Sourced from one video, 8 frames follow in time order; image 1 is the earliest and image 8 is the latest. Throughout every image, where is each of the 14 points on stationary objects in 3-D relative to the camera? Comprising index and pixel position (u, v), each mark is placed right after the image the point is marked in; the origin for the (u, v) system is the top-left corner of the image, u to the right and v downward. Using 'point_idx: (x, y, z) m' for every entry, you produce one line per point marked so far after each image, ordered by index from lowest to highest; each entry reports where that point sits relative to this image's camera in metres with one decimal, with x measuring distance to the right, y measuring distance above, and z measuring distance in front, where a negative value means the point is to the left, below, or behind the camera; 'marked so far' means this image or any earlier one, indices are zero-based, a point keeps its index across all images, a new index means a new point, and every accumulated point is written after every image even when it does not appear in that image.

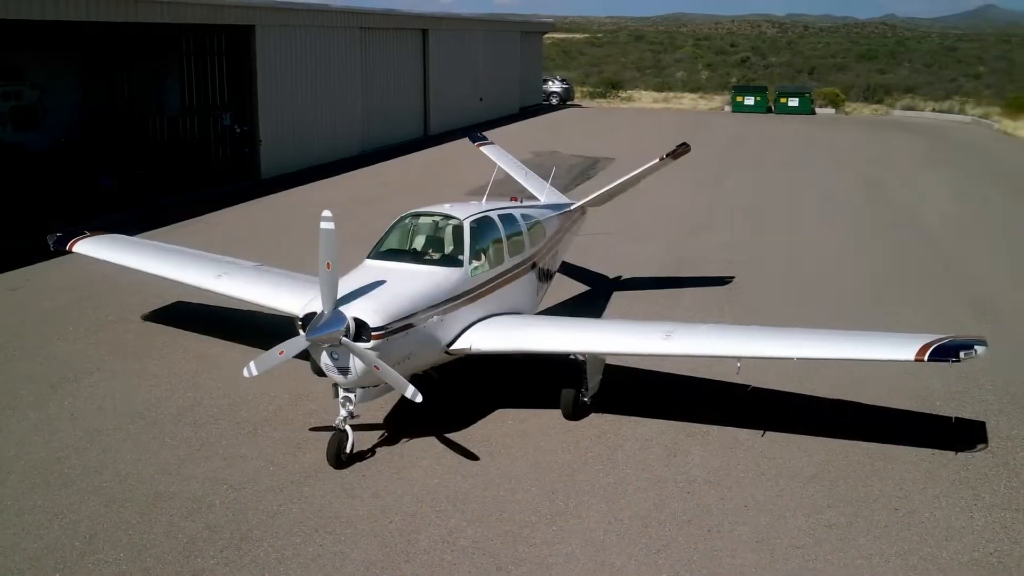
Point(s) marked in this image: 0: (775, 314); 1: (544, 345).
0: (+2.3, -0.2, +11.3) m
1: (+0.2, -0.4, +8.3) m
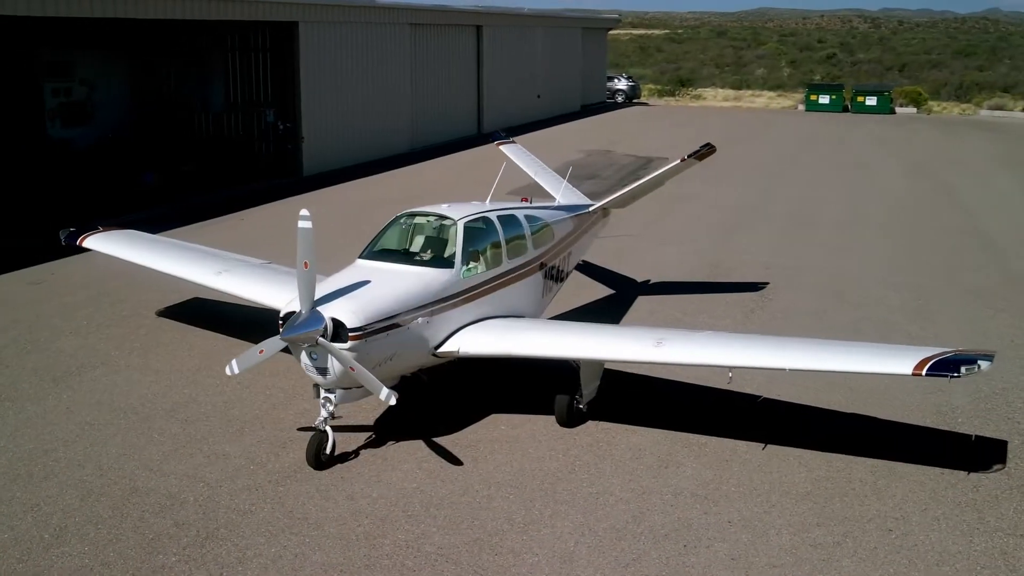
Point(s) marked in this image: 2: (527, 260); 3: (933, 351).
0: (+2.5, -0.3, +11.0) m
1: (+0.1, -0.4, +8.2) m
2: (+0.1, +0.2, +9.2) m
3: (+2.6, -0.4, +8.0) m
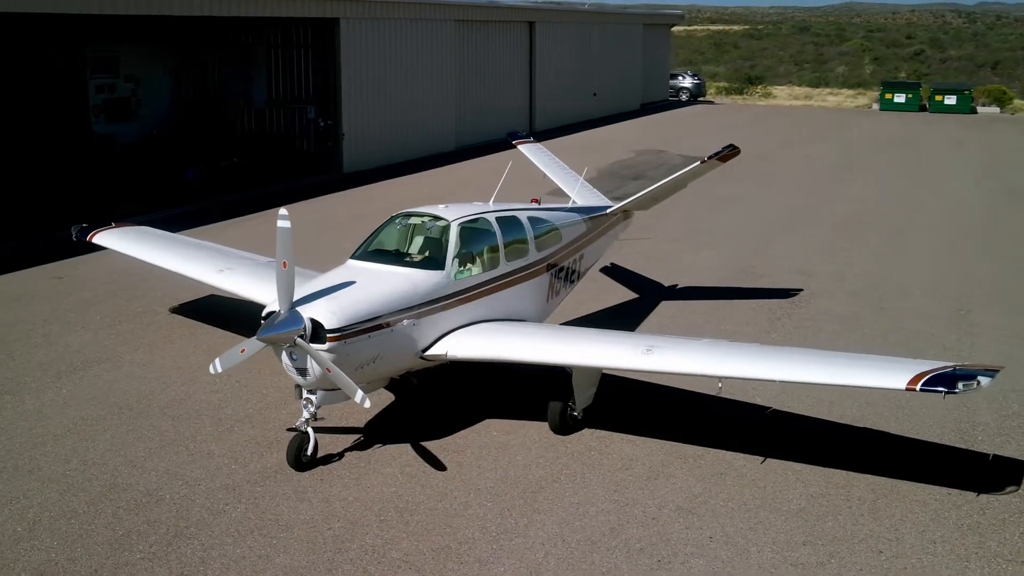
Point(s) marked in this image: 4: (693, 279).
0: (+2.6, -0.4, +10.7) m
1: (0.0, -0.4, +8.1) m
2: (+0.1, +0.2, +9.1) m
3: (+2.5, -0.4, +7.7) m
4: (+1.6, +0.1, +11.7) m
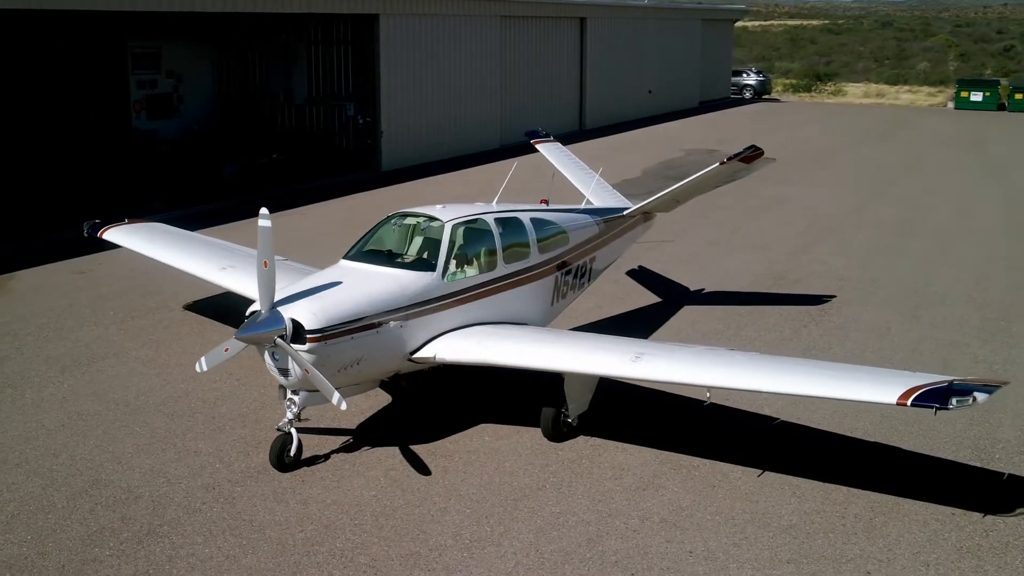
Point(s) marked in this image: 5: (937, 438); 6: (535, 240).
0: (+2.8, -0.4, +10.4) m
1: (-0.1, -0.4, +8.0) m
2: (+0.1, +0.2, +9.0) m
3: (+2.4, -0.5, +7.4) m
4: (+1.9, 0.0, +11.5) m
5: (+2.9, -1.0, +8.8) m
6: (+0.2, +0.3, +9.1) m
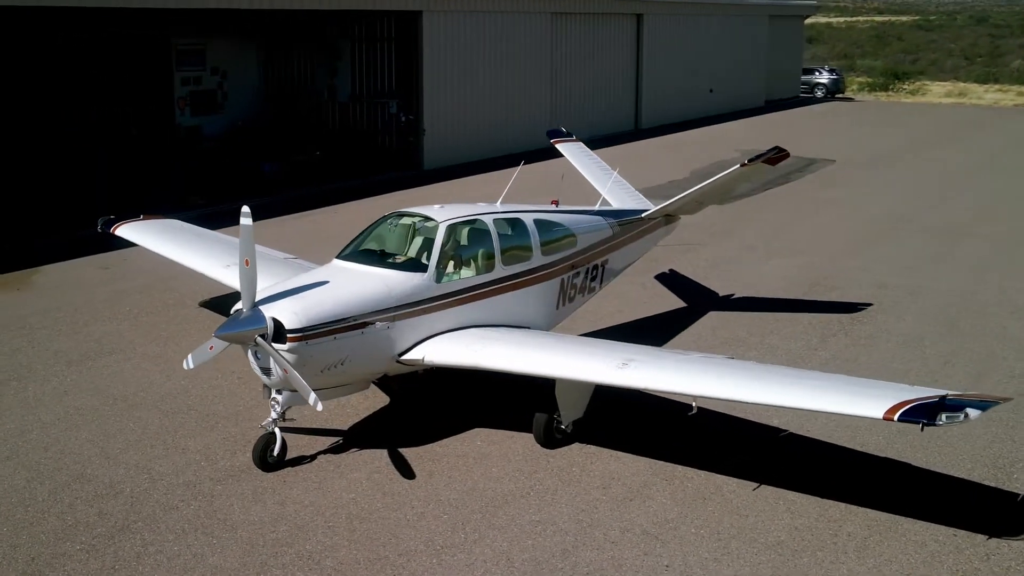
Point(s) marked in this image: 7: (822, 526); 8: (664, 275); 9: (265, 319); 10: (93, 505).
0: (+2.9, -0.5, +10.0) m
1: (-0.1, -0.5, +7.9) m
2: (+0.1, +0.1, +8.9) m
3: (+2.3, -0.6, +7.0) m
4: (+2.1, 0.0, +11.2) m
5: (+2.9, -1.1, +8.5) m
6: (+0.2, +0.3, +8.9) m
7: (+1.8, -1.4, +7.6) m
8: (+1.3, +0.1, +11.5) m
9: (-1.4, -0.2, +7.5) m
10: (-2.4, -1.2, +7.4) m
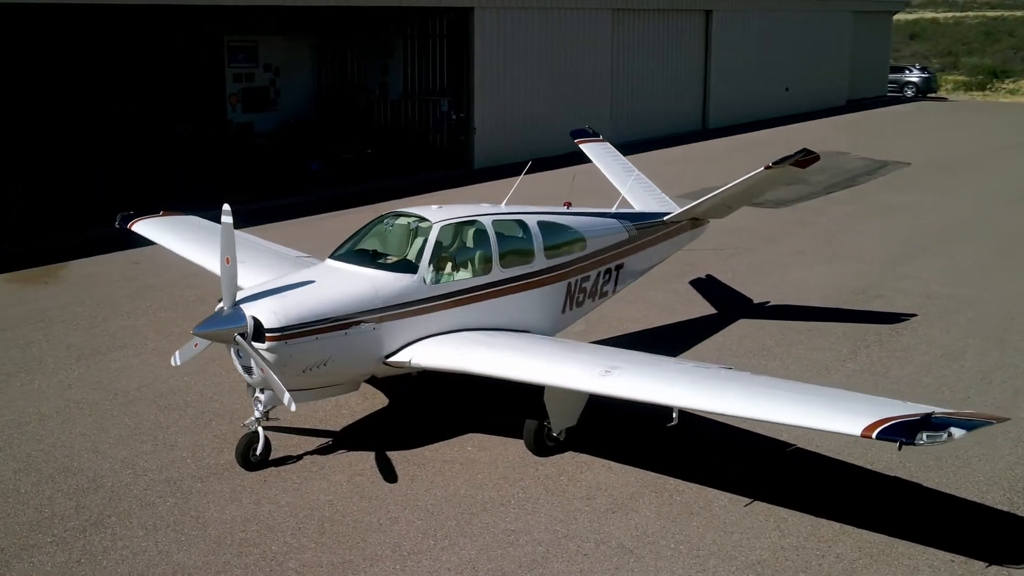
0: (+3.0, -0.5, +9.5) m
1: (-0.2, -0.5, +7.7) m
2: (+0.2, +0.1, +8.7) m
3: (+2.1, -0.6, +6.6) m
4: (+2.3, -0.1, +10.7) m
5: (+2.8, -1.2, +8.0) m
6: (+0.2, +0.3, +8.7) m
7: (+1.7, -1.4, +7.2) m
8: (+1.6, +0.1, +11.2) m
9: (-1.6, -0.2, +7.4) m
10: (-2.5, -1.2, +7.5) m
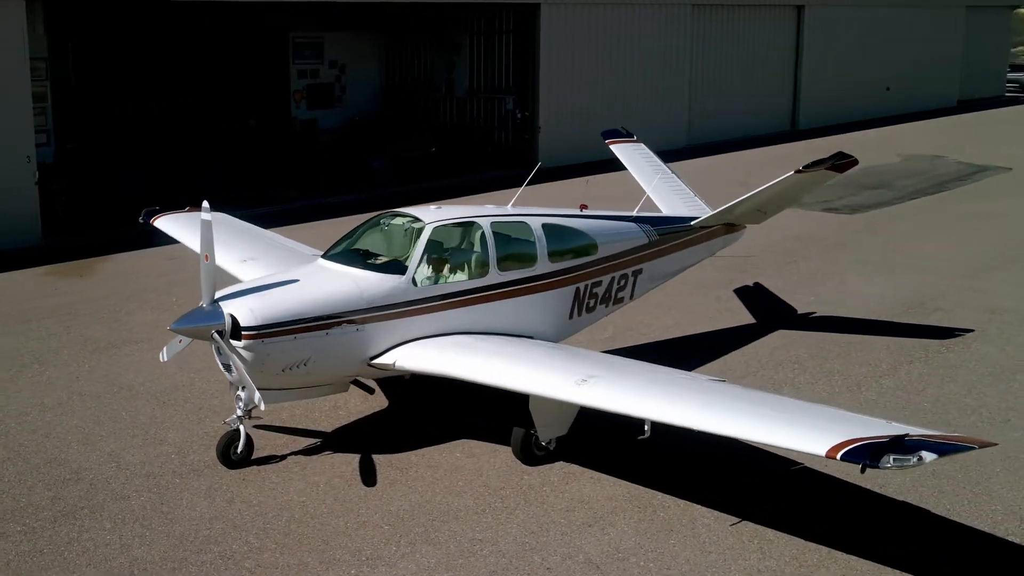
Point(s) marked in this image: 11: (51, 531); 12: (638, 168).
0: (+3.1, -0.6, +8.8) m
1: (-0.4, -0.5, +7.5) m
2: (+0.2, +0.1, +8.4) m
3: (+1.8, -0.7, +6.1) m
4: (+2.6, -0.1, +10.2) m
5: (+2.7, -1.3, +7.4) m
6: (+0.3, +0.3, +8.5) m
7: (+1.5, -1.5, +6.8) m
8: (+2.0, 0.0, +10.7) m
9: (-1.7, -0.2, +7.4) m
10: (-2.7, -1.2, +7.6) m
11: (-2.6, -1.4, +7.2) m
12: (+1.0, +0.9, +10.0) m
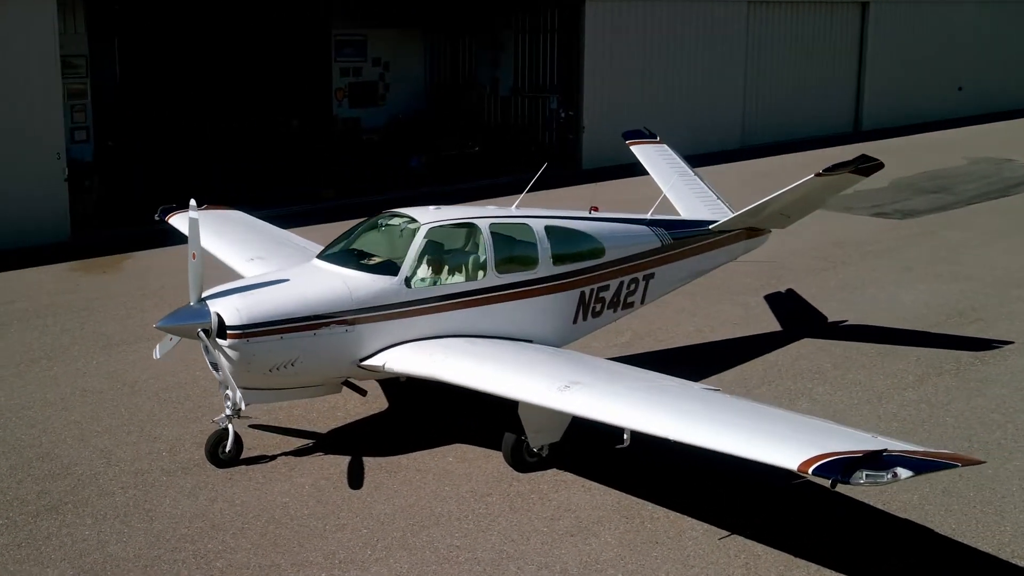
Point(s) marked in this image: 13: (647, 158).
0: (+3.1, -0.7, +8.4) m
1: (-0.4, -0.5, +7.3) m
2: (+0.2, +0.1, +8.2) m
3: (+1.6, -0.7, +5.8) m
4: (+2.8, -0.2, +9.7) m
5: (+2.6, -1.3, +6.9) m
6: (+0.3, +0.2, +8.2) m
7: (+1.3, -1.5, +6.4) m
8: (+2.2, 0.0, +10.3) m
9: (-1.8, -0.1, +7.4) m
10: (-2.8, -1.2, +7.6) m
11: (-2.7, -1.3, +7.2) m
12: (+1.1, +0.9, +9.7) m
13: (+1.1, +1.0, +10.1) m
